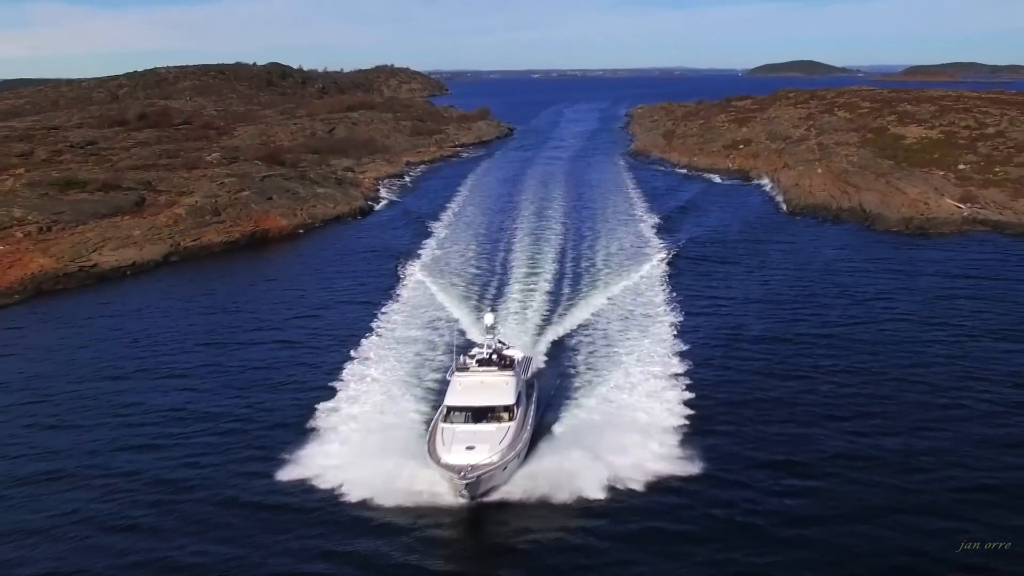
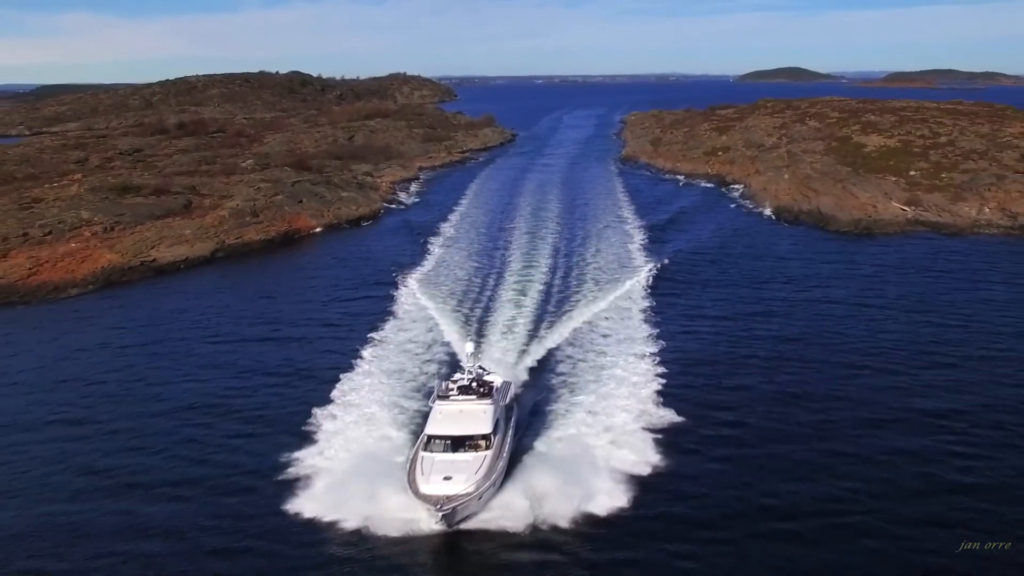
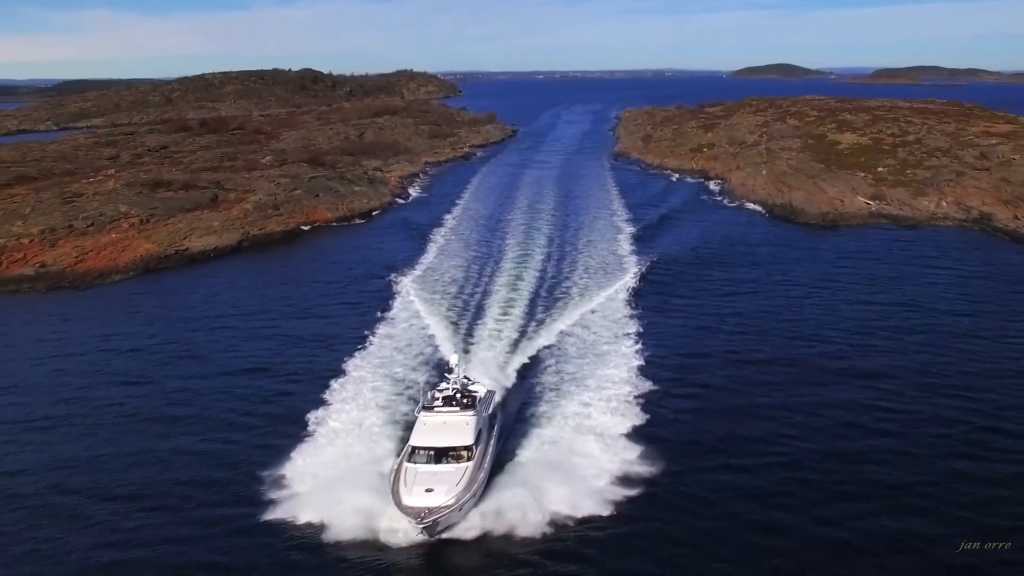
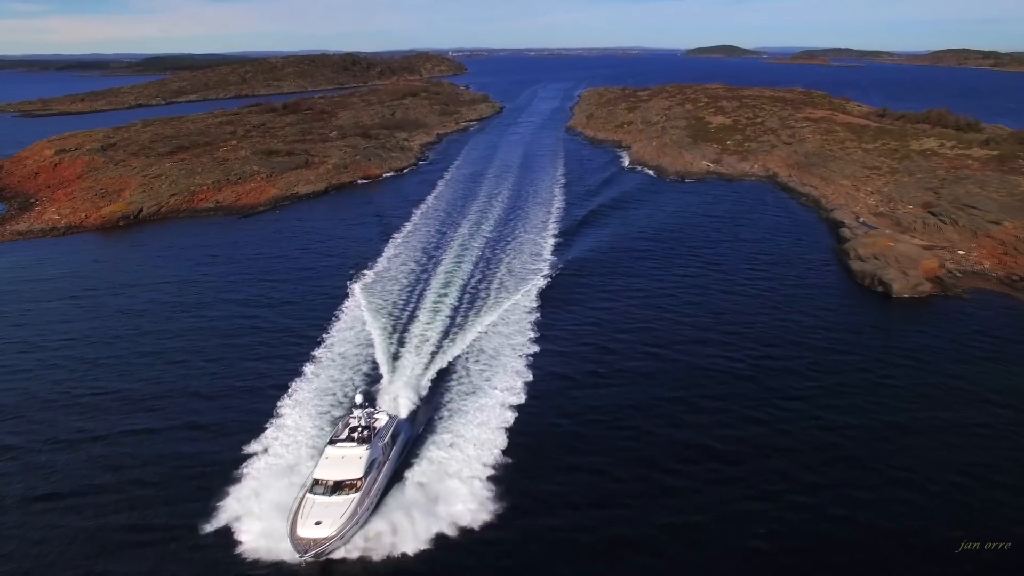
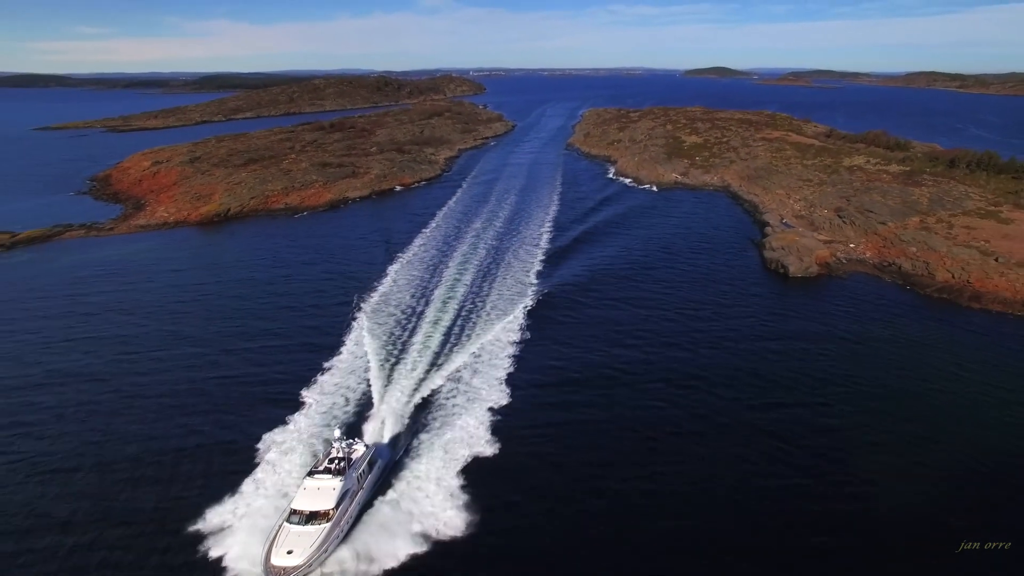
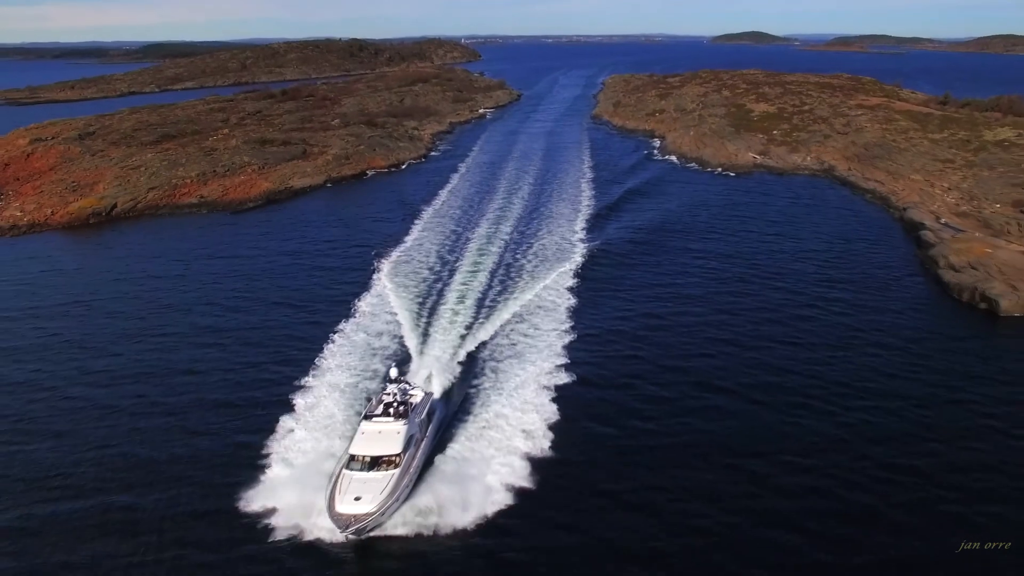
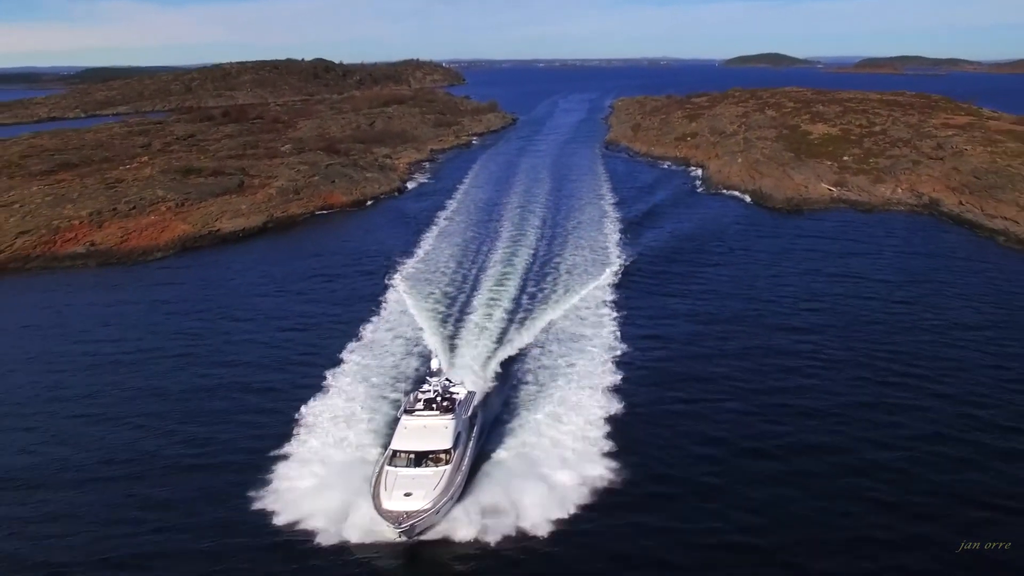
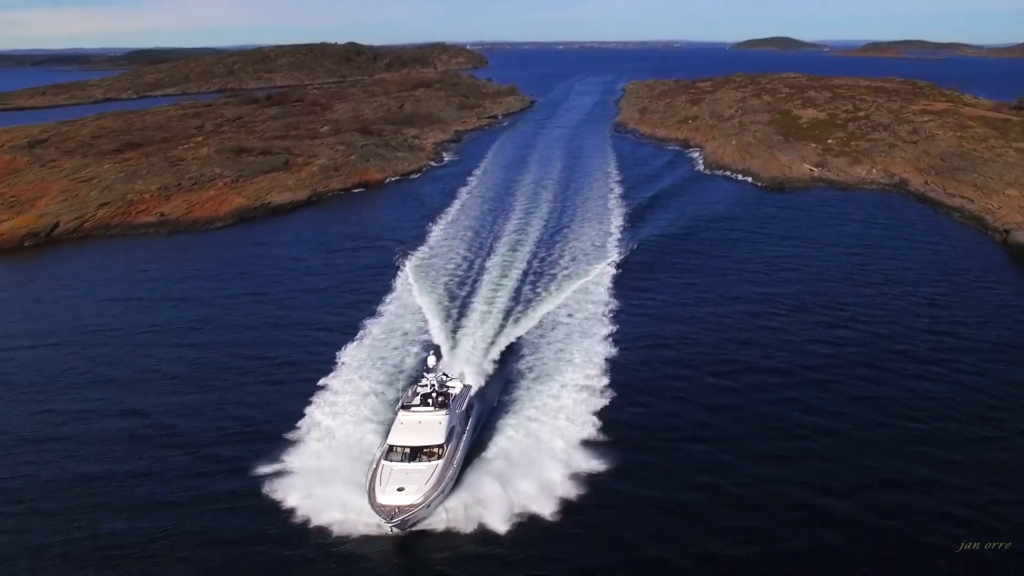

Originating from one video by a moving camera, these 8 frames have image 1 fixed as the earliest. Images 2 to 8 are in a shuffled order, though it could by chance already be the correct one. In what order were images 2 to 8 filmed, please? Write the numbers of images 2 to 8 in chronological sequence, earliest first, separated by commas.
2, 3, 7, 8, 6, 4, 5
